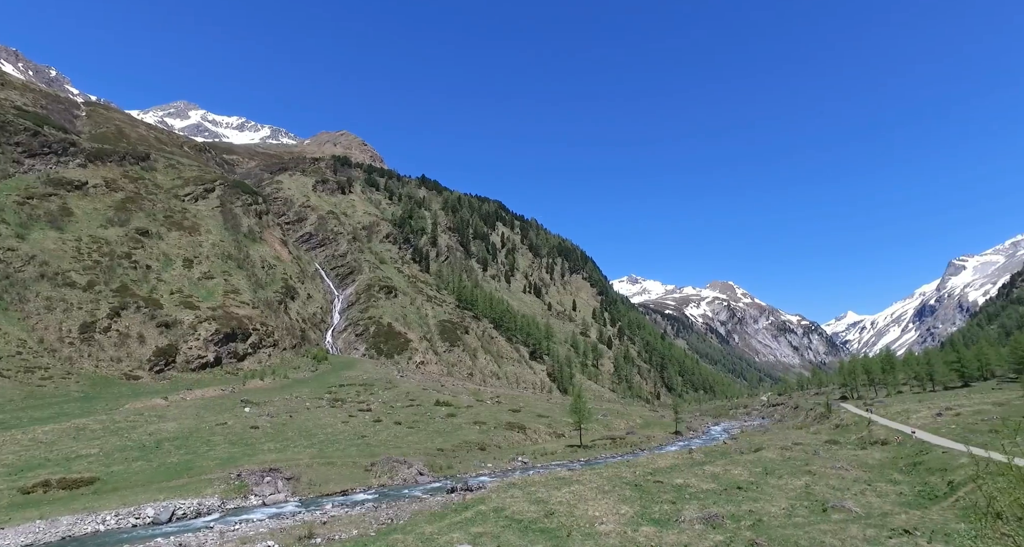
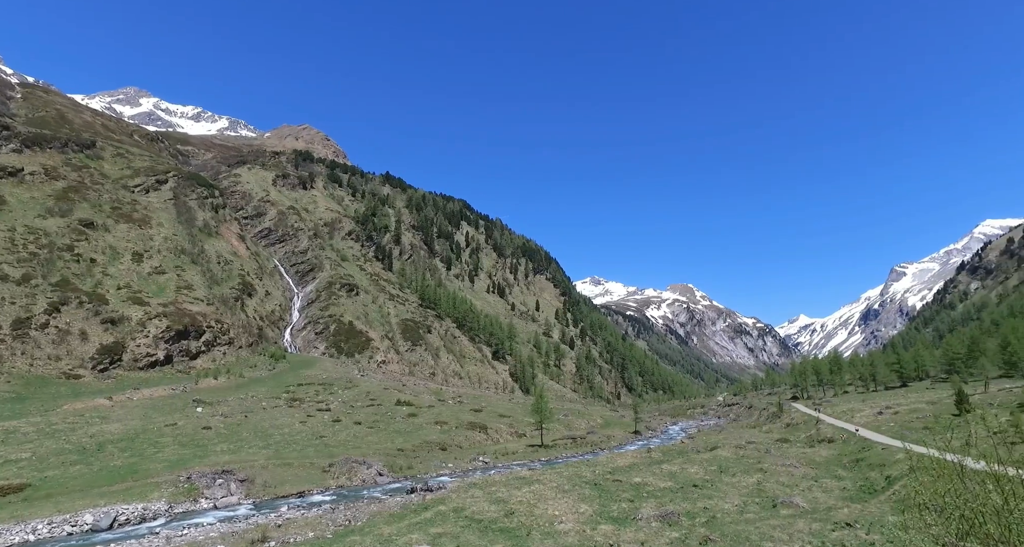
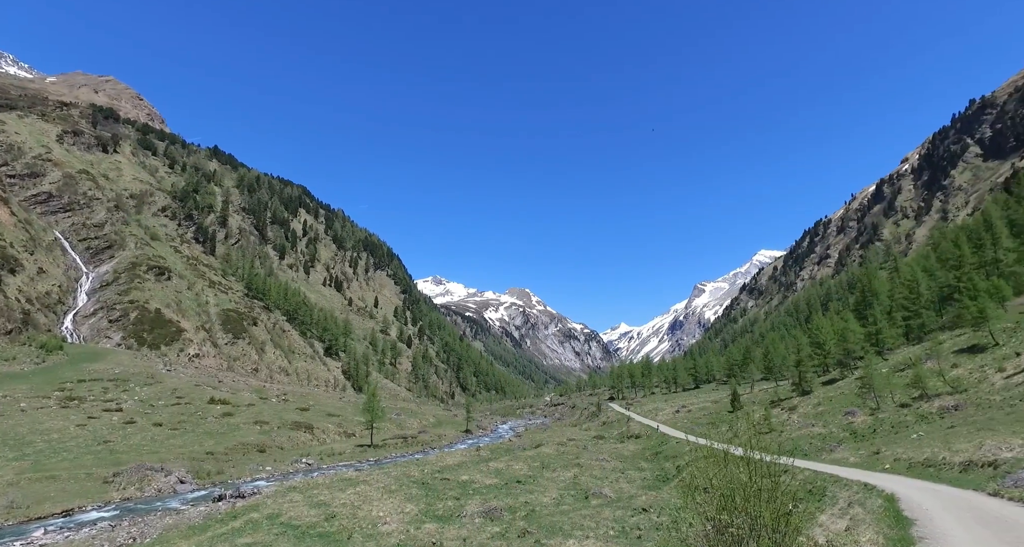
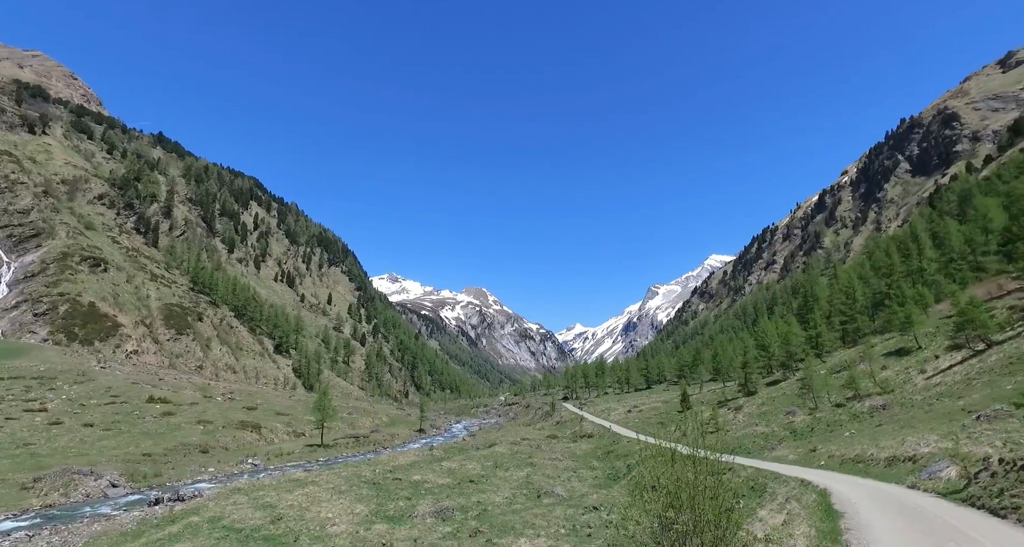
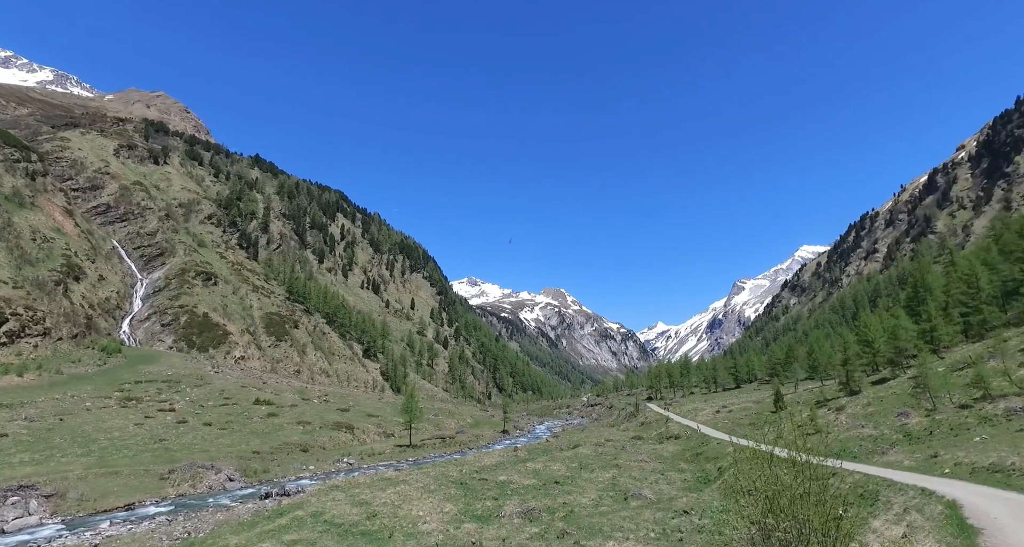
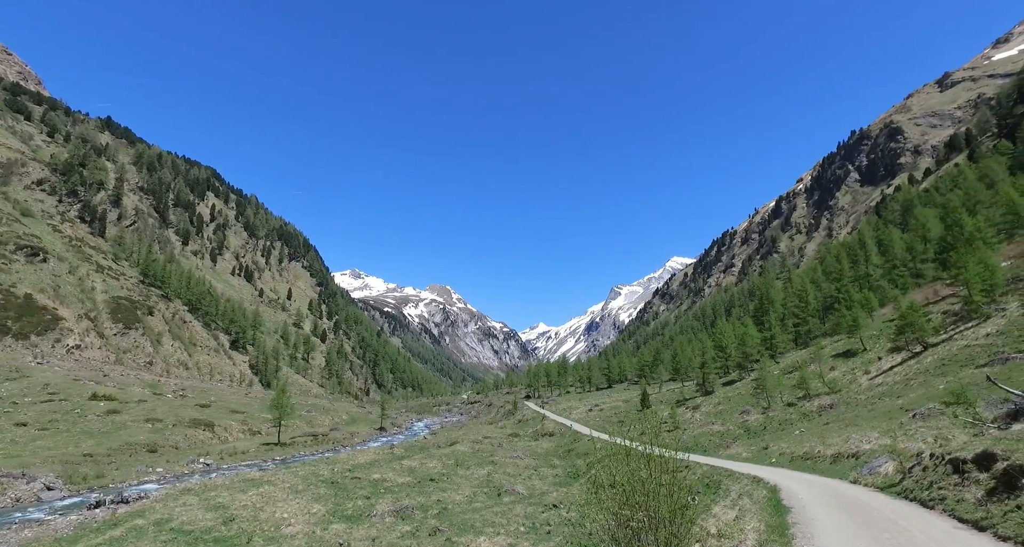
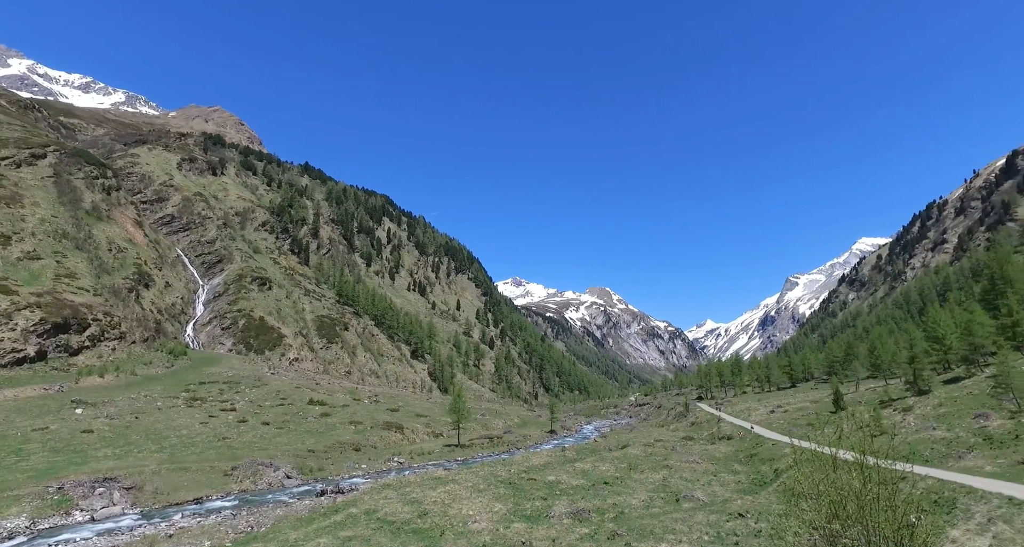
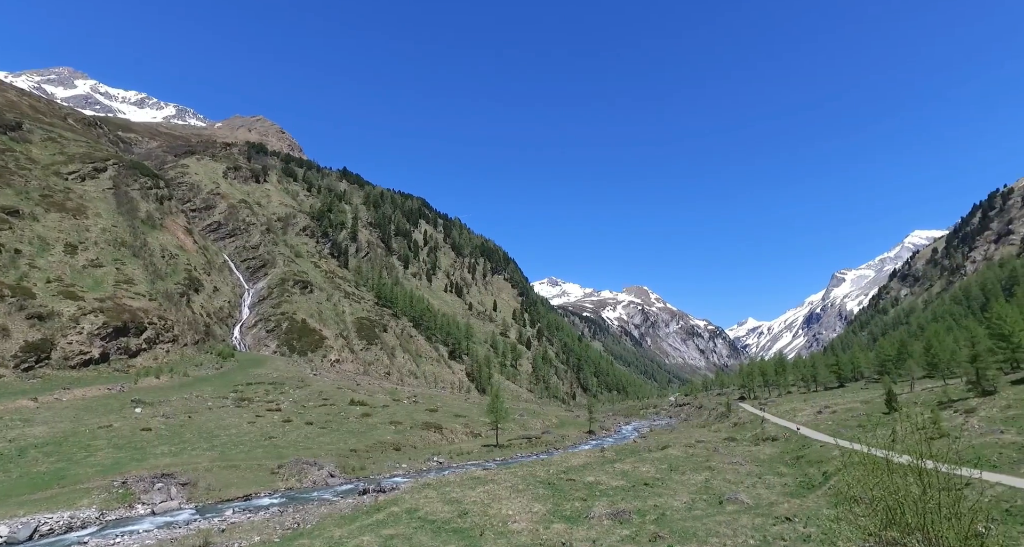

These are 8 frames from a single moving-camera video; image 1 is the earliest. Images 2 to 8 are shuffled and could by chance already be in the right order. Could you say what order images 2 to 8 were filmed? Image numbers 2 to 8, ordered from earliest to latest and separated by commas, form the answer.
2, 8, 7, 5, 3, 4, 6
